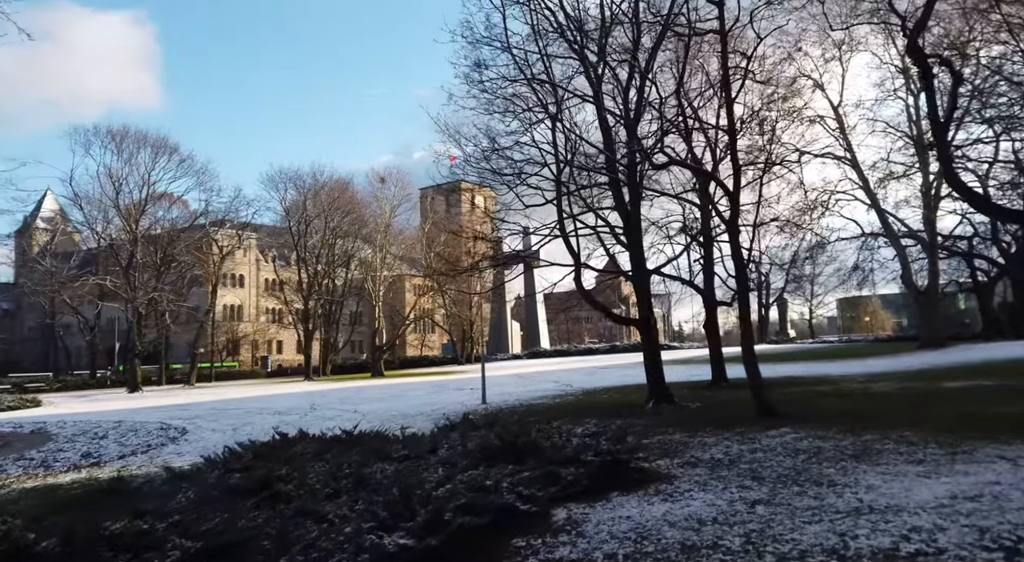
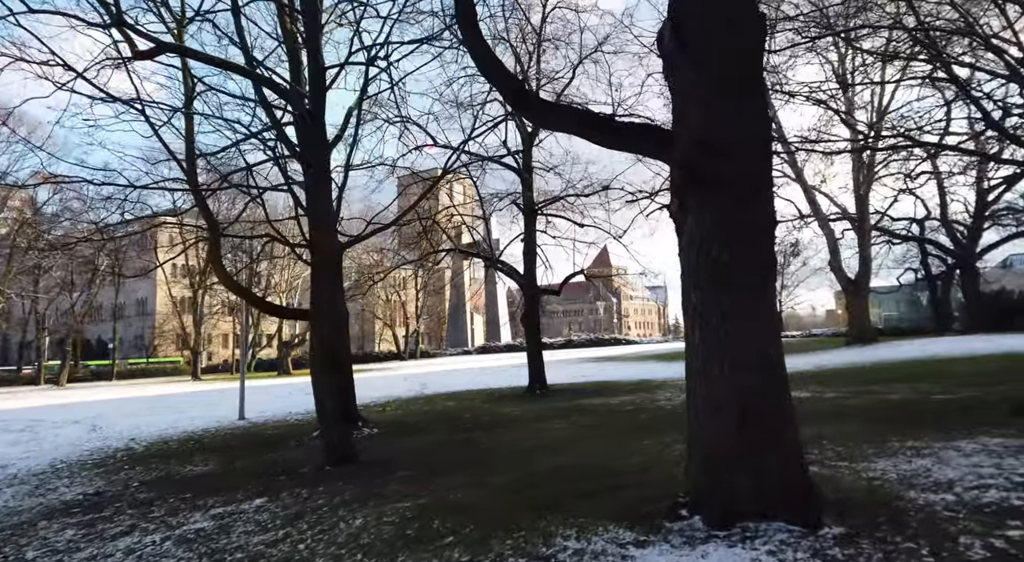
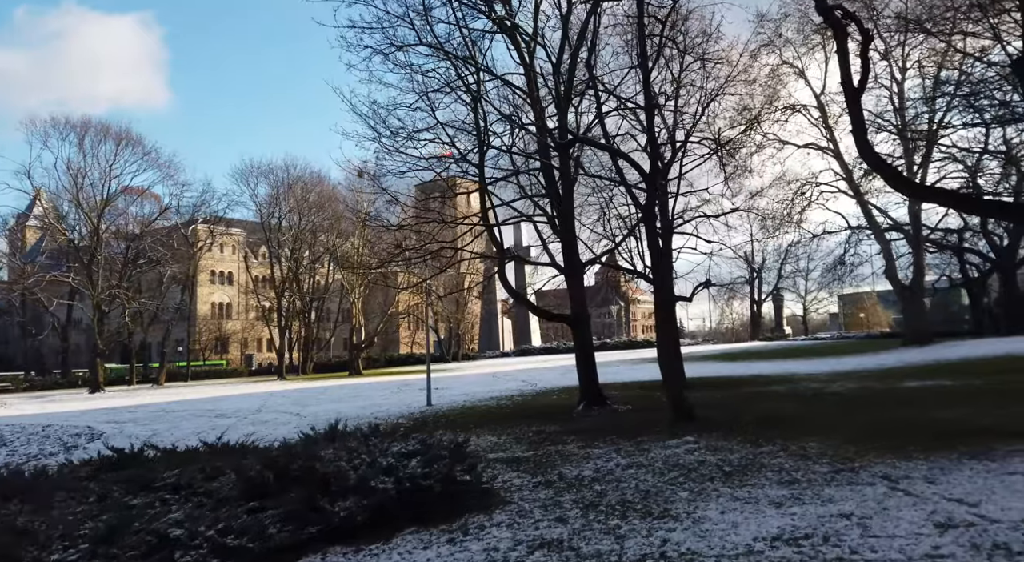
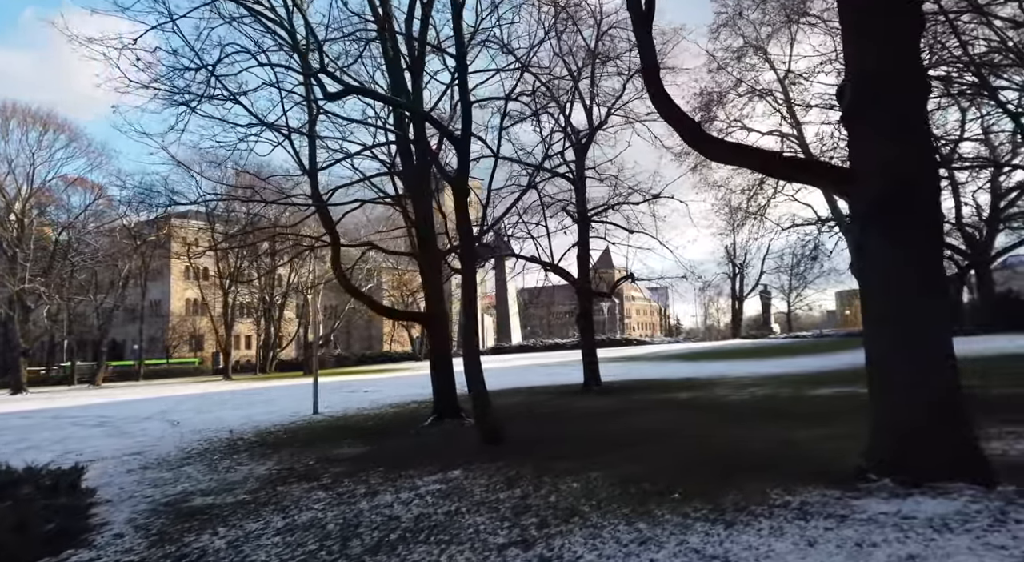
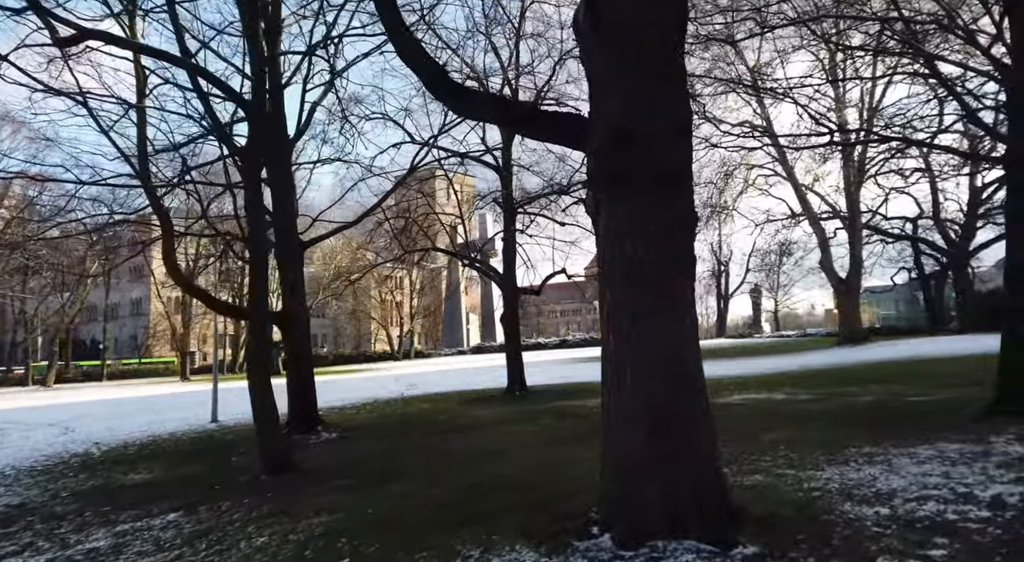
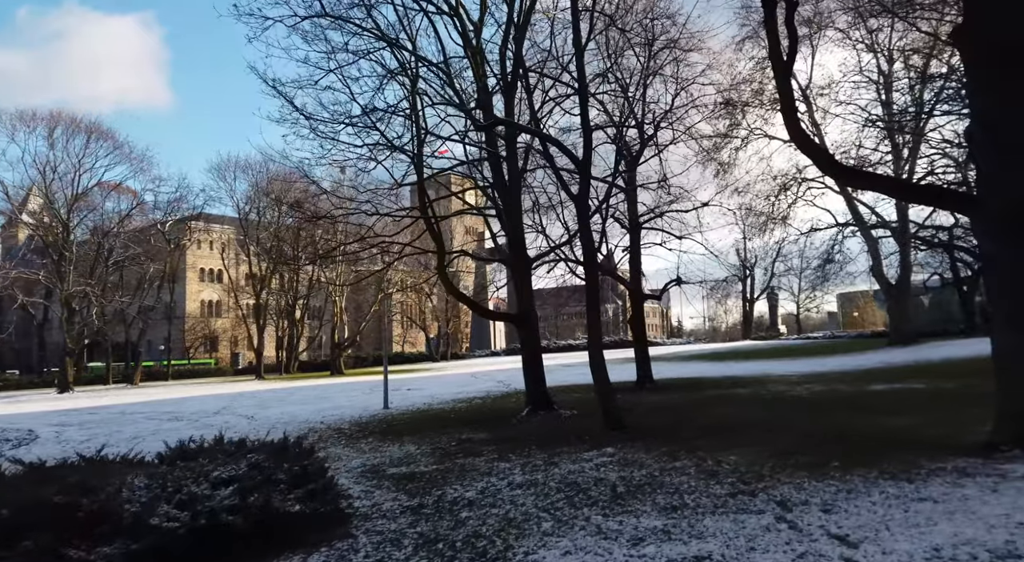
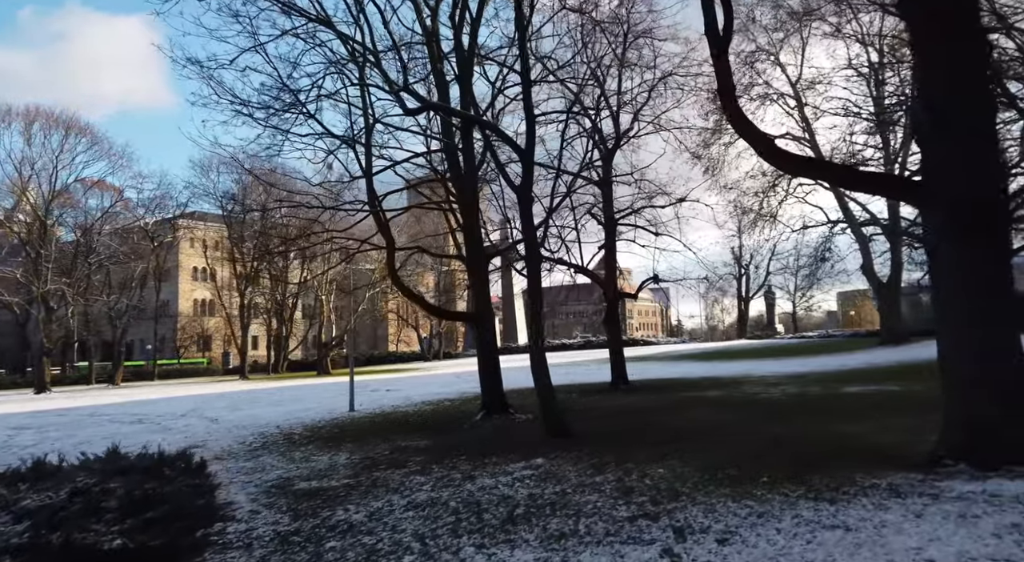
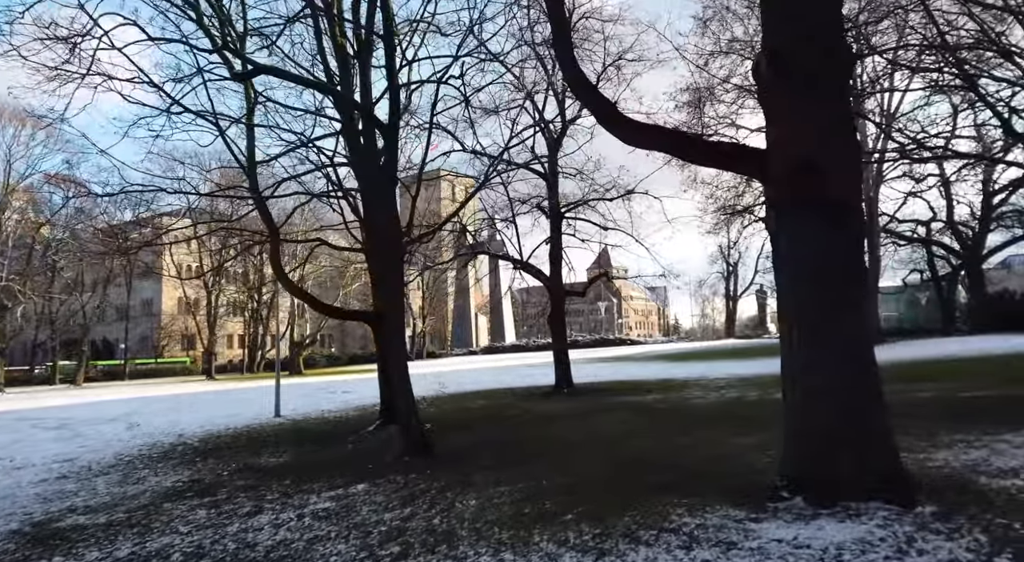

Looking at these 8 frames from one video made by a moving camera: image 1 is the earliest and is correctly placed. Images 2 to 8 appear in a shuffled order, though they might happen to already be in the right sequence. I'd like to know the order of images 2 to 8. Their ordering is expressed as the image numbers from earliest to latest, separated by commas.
3, 6, 7, 4, 8, 2, 5
